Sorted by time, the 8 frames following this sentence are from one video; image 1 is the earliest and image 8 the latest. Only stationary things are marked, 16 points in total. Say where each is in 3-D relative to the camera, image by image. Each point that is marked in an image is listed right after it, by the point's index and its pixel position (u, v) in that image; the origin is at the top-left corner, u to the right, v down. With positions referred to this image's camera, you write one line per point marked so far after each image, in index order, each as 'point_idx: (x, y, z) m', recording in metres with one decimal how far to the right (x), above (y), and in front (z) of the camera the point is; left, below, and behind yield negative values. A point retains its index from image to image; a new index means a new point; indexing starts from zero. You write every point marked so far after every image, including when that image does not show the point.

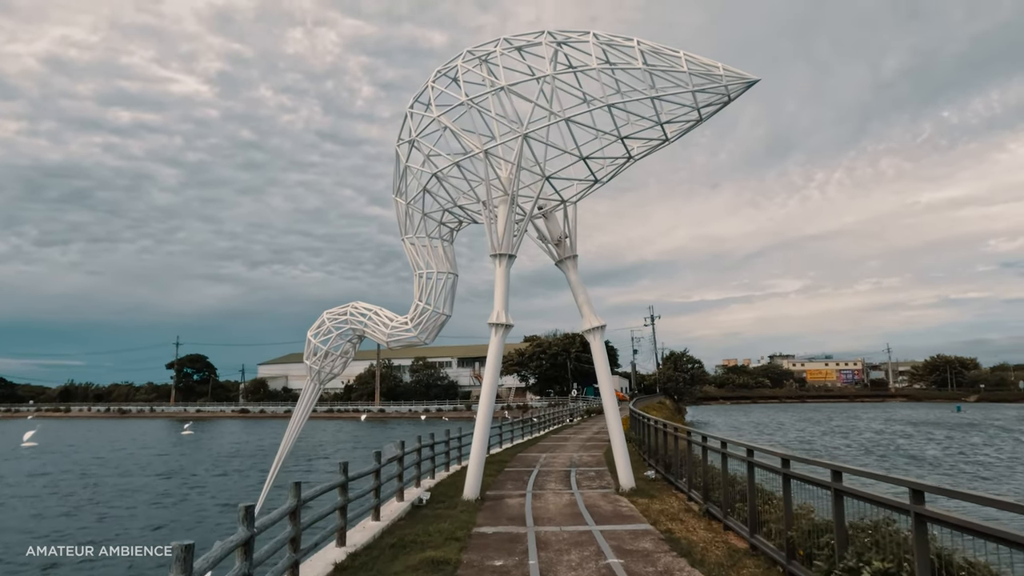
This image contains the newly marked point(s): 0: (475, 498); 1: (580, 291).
0: (-0.7, -4.1, +12.7) m
1: (+1.5, 0.0, +14.3) m
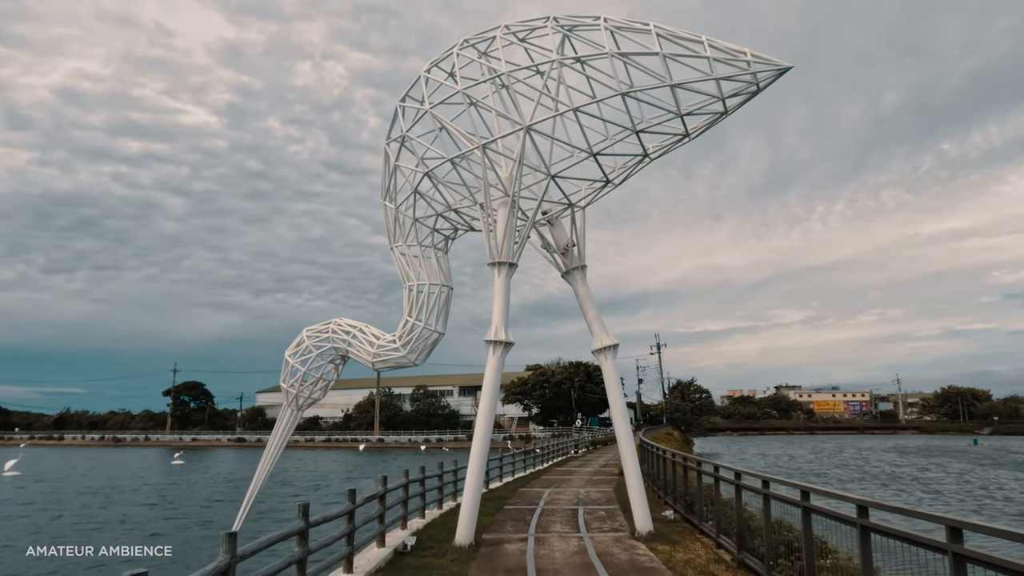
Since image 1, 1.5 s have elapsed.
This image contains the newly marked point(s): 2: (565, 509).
0: (-0.7, -4.3, +11.0) m
1: (+1.5, -0.3, +12.7) m
2: (+1.2, -5.0, +15.0) m
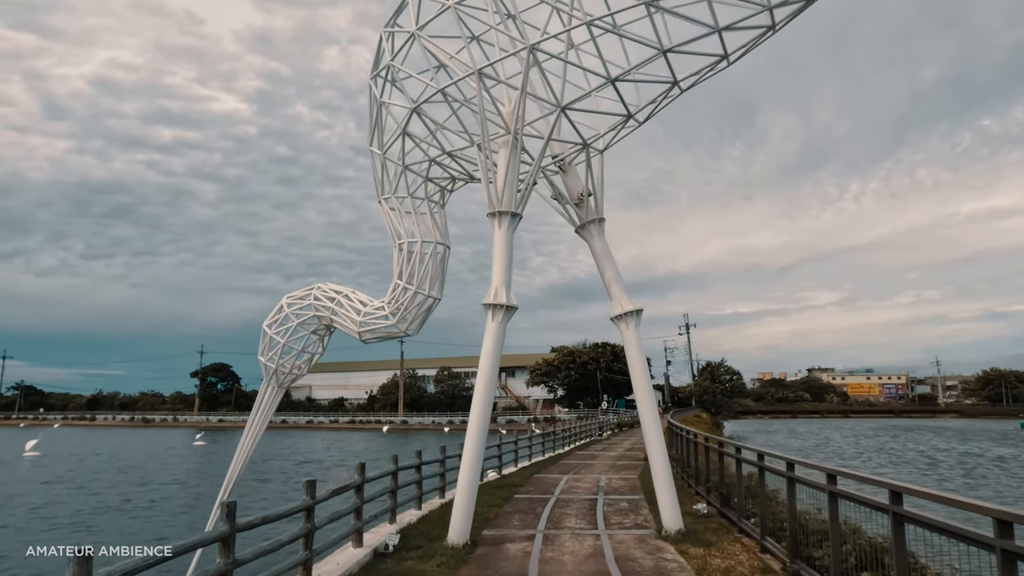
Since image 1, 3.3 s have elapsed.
0: (-0.7, -3.6, +9.3) m
1: (+1.6, +0.4, +10.8) m
2: (+1.4, -4.3, +13.2) m
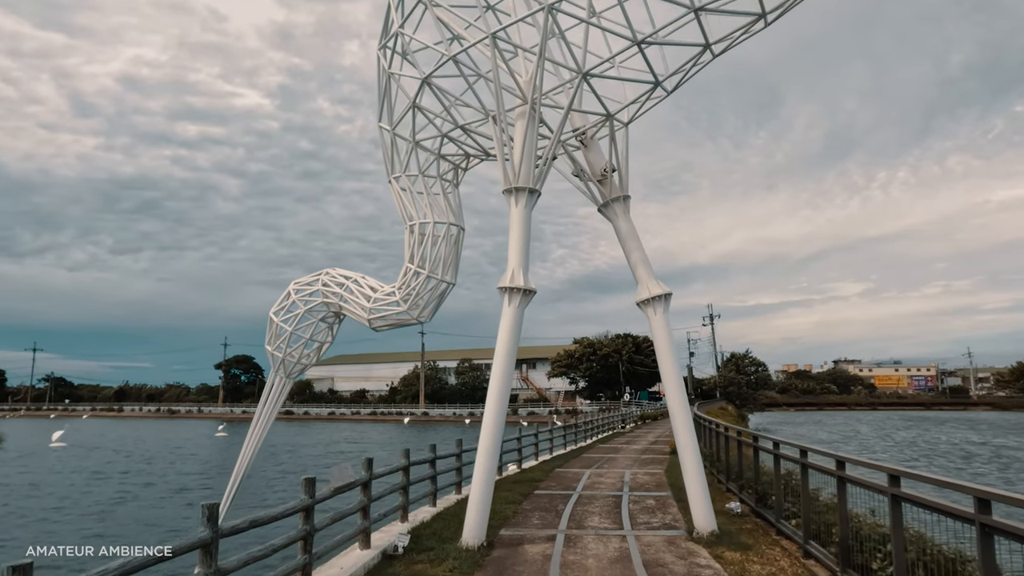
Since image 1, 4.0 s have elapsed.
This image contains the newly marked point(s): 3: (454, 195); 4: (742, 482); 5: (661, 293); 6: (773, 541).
0: (-0.4, -3.4, +8.6) m
1: (+1.8, +0.7, +10.1) m
2: (+1.8, -4.0, +12.5) m
3: (-1.0, +1.6, +11.4) m
4: (+4.1, -3.4, +11.7) m
5: (+2.2, -0.1, +9.8) m
6: (+3.6, -3.4, +9.0) m
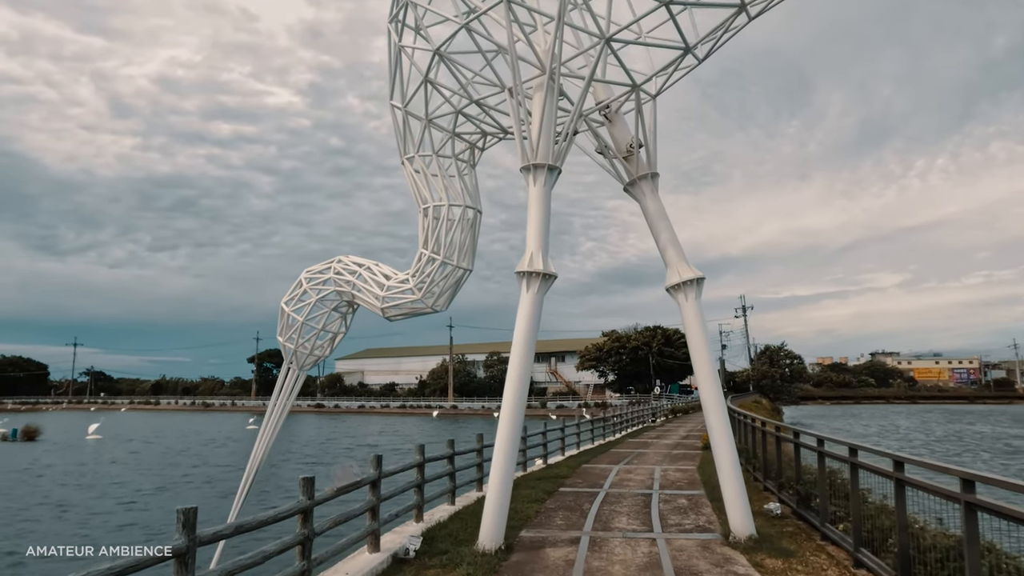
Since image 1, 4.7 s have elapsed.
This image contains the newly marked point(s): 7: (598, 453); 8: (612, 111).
0: (-0.2, -3.2, +8.1) m
1: (+2.1, +0.9, +9.3) m
2: (+2.2, -3.7, +11.8) m
3: (-0.7, +1.8, +10.7) m
4: (+4.5, -3.2, +10.9) m
5: (+2.5, +0.1, +9.0) m
6: (+3.8, -3.2, +8.2) m
7: (+2.6, -4.9, +19.6) m
8: (+1.5, +2.7, +10.0) m
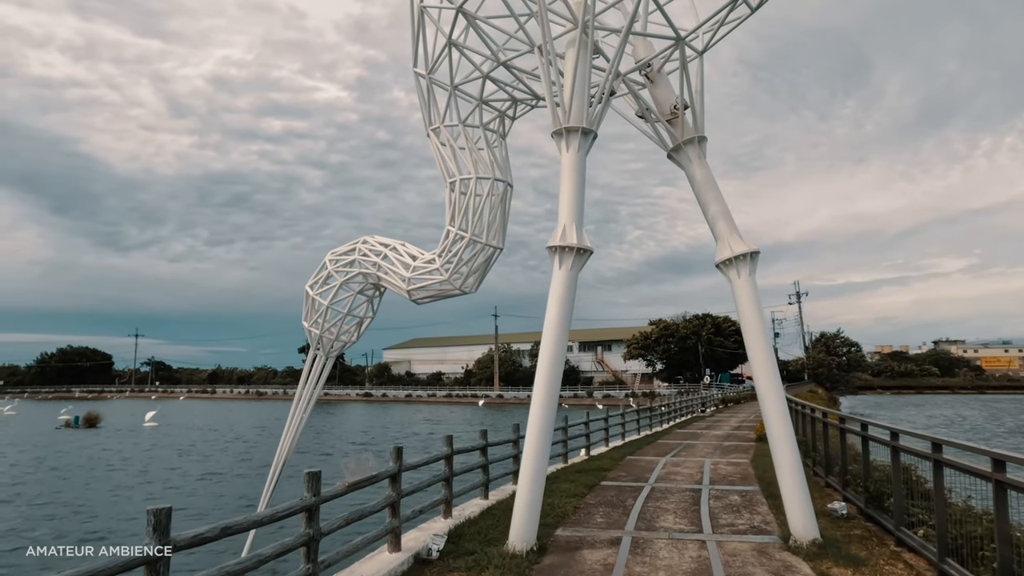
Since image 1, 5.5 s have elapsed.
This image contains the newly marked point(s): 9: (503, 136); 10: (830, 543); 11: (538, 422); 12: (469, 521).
0: (+0.2, -2.9, +7.4) m
1: (+2.5, +1.2, +8.4) m
2: (+2.8, -3.4, +10.9) m
3: (-0.2, +2.1, +10.0) m
4: (+5.0, -2.8, +9.9) m
5: (+2.9, +0.4, +8.1) m
6: (+4.2, -2.9, +7.2) m
7: (+3.8, -4.4, +18.7) m
8: (+1.9, +3.0, +9.1) m
9: (-0.1, +2.3, +9.8) m
10: (+3.6, -2.9, +7.5) m
11: (+0.3, -1.6, +7.7) m
12: (-0.6, -3.0, +8.5) m
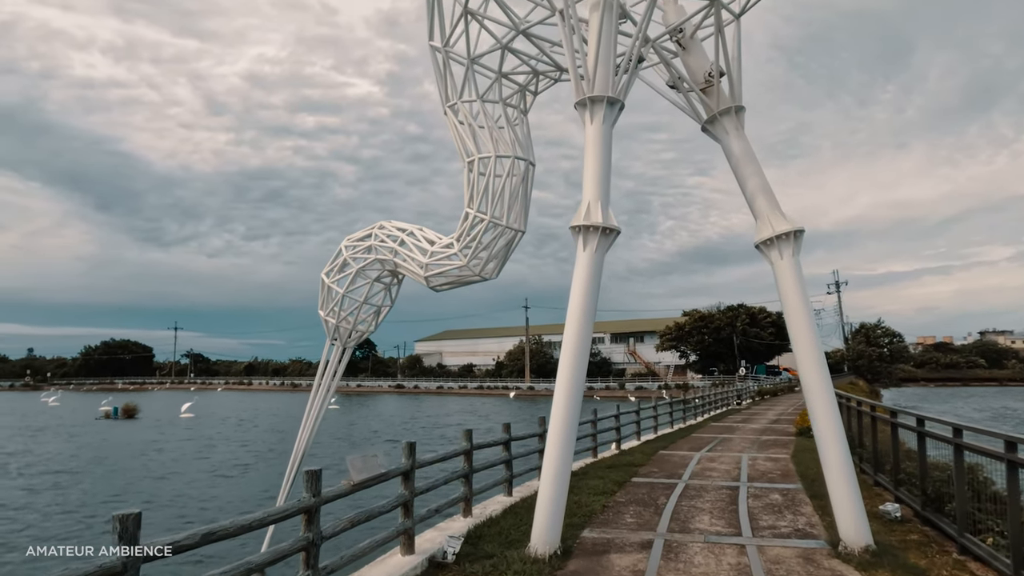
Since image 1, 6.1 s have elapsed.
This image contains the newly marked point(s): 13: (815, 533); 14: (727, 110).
0: (+0.4, -2.8, +6.8) m
1: (+2.8, +1.4, +7.7) m
2: (+3.2, -3.1, +10.3) m
3: (+0.1, +2.3, +9.4) m
4: (+5.4, -2.6, +9.1) m
5: (+3.1, +0.6, +7.4) m
6: (+4.4, -2.7, +6.5) m
7: (+4.5, -4.1, +18.0) m
8: (+2.2, +3.2, +8.4) m
9: (+0.2, +2.5, +9.2) m
10: (+3.9, -2.7, +6.8) m
11: (+0.5, -1.4, +7.1) m
12: (-0.3, -2.8, +8.0) m
13: (+3.5, -2.8, +7.6) m
14: (+2.6, +2.1, +7.9) m
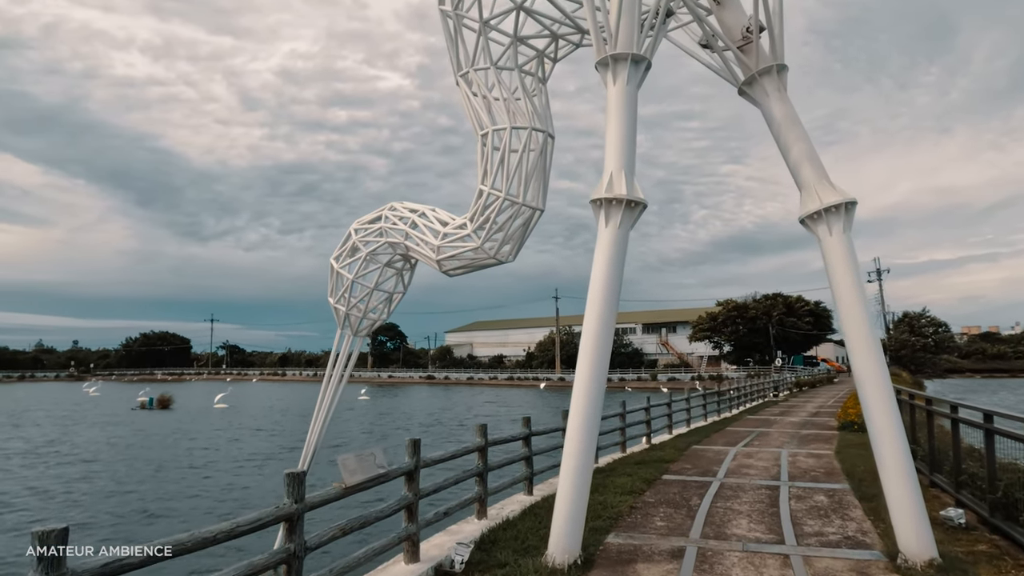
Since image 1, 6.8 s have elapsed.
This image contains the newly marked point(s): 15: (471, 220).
0: (+0.5, -2.6, +6.2) m
1: (+2.9, +1.6, +6.9) m
2: (+3.5, -2.9, +9.5) m
3: (+0.4, +2.6, +8.7) m
4: (+5.6, -2.4, +8.2) m
5: (+3.3, +0.9, +6.5) m
6: (+4.5, -2.5, +5.7) m
7: (+5.2, -3.8, +17.1) m
8: (+2.4, +3.4, +7.5) m
9: (+0.4, +2.7, +8.5) m
10: (+4.0, -2.5, +6.0) m
11: (+0.7, -1.2, +6.4) m
12: (-0.1, -2.6, +7.4) m
13: (+3.7, -2.6, +6.8) m
14: (+2.7, +2.3, +7.0) m
15: (-0.5, +0.8, +8.6) m
